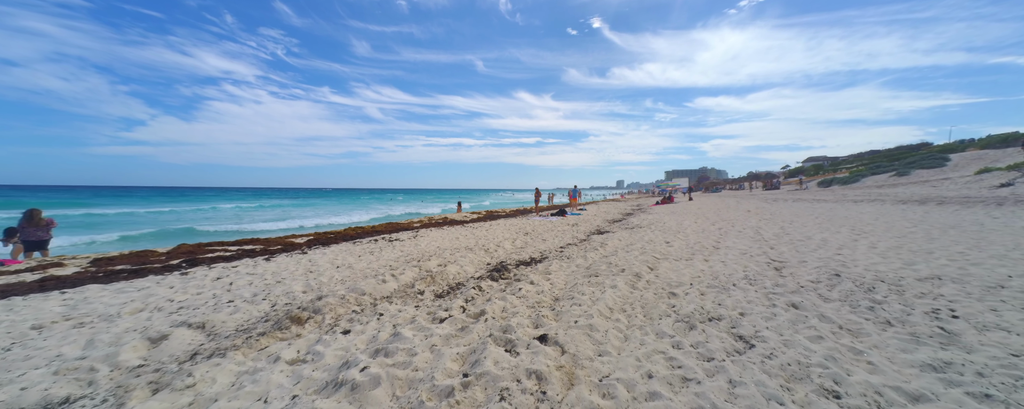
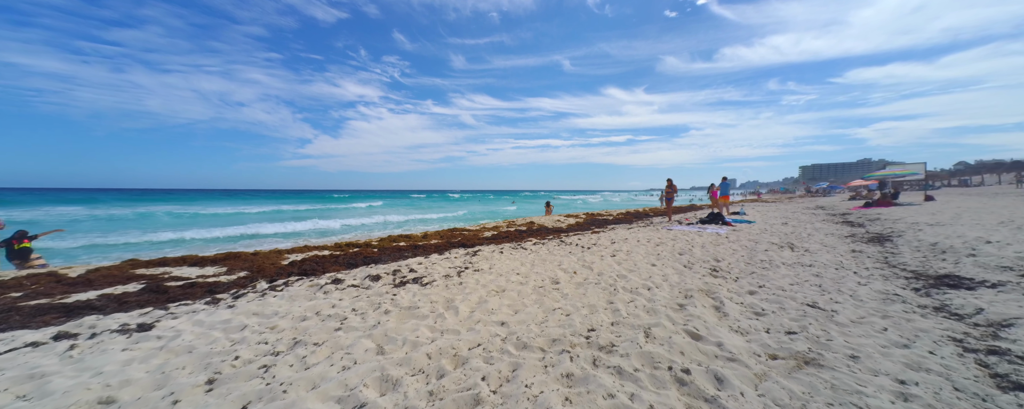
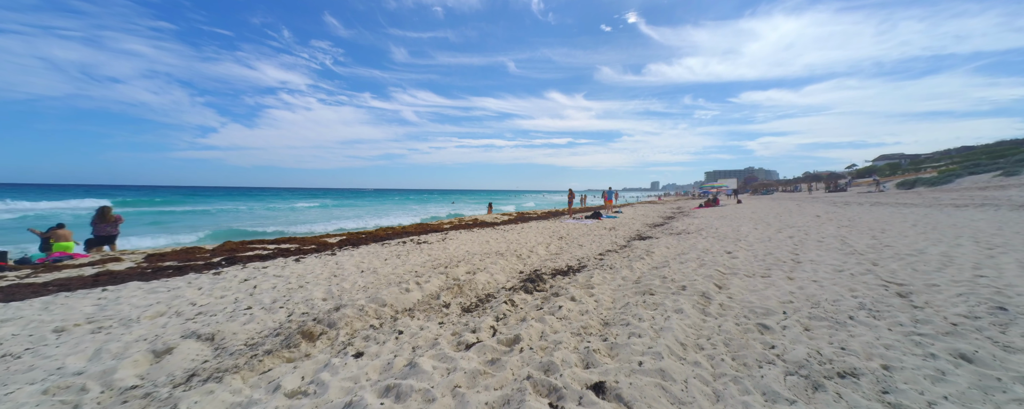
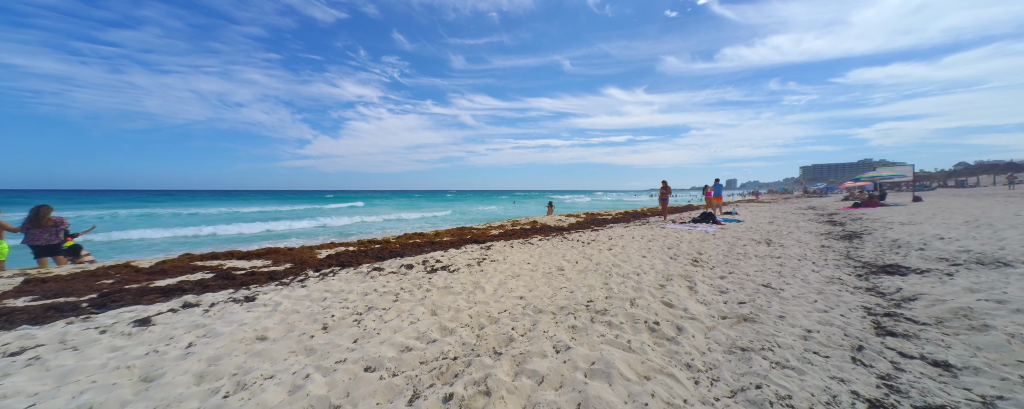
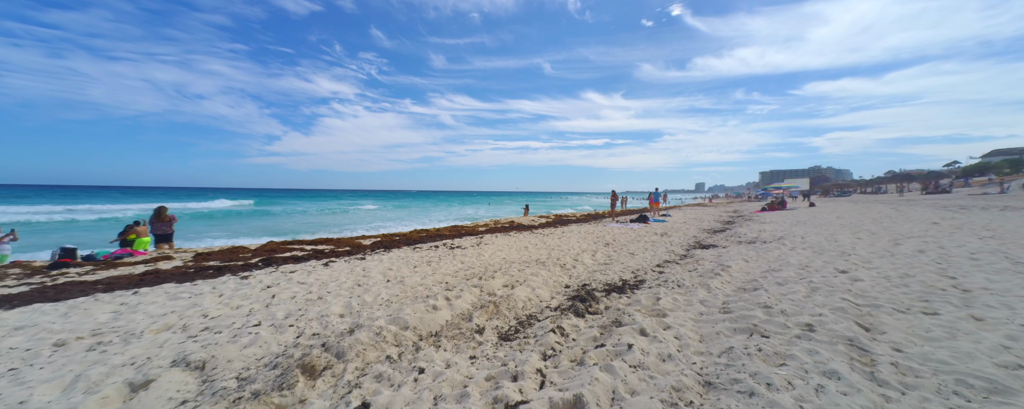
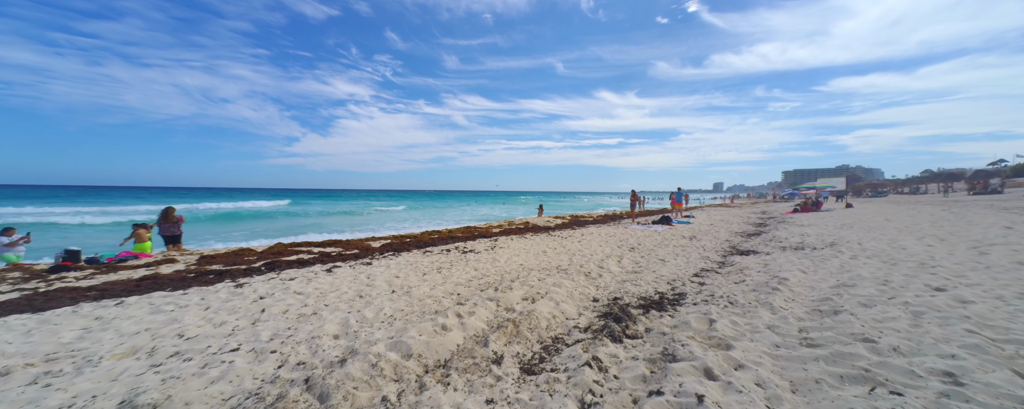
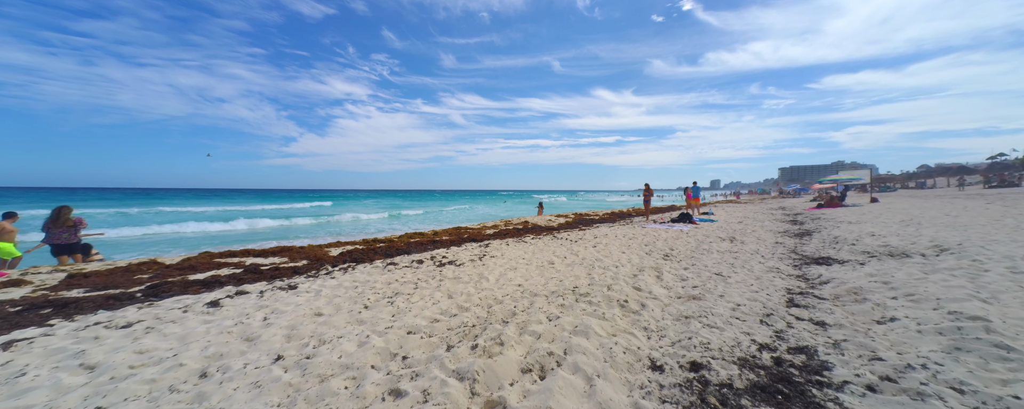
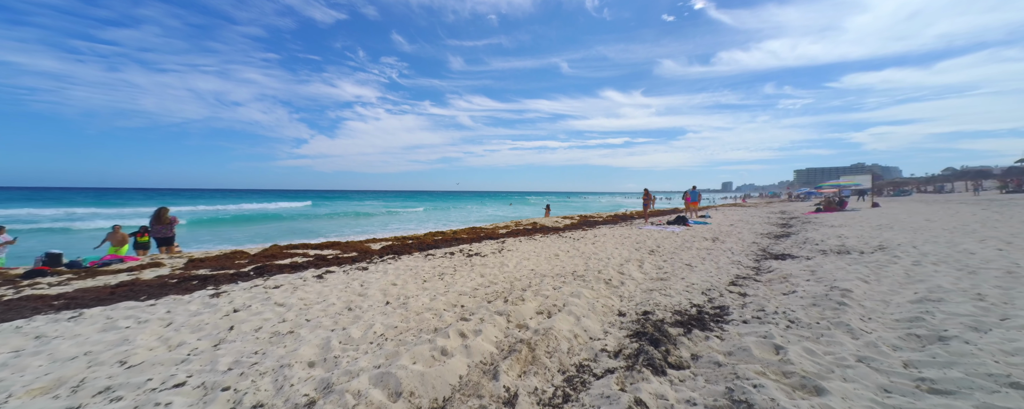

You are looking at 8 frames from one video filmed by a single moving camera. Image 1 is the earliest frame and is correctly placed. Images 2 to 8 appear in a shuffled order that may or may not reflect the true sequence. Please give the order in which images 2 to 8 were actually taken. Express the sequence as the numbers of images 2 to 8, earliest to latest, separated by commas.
3, 5, 6, 8, 7, 4, 2
